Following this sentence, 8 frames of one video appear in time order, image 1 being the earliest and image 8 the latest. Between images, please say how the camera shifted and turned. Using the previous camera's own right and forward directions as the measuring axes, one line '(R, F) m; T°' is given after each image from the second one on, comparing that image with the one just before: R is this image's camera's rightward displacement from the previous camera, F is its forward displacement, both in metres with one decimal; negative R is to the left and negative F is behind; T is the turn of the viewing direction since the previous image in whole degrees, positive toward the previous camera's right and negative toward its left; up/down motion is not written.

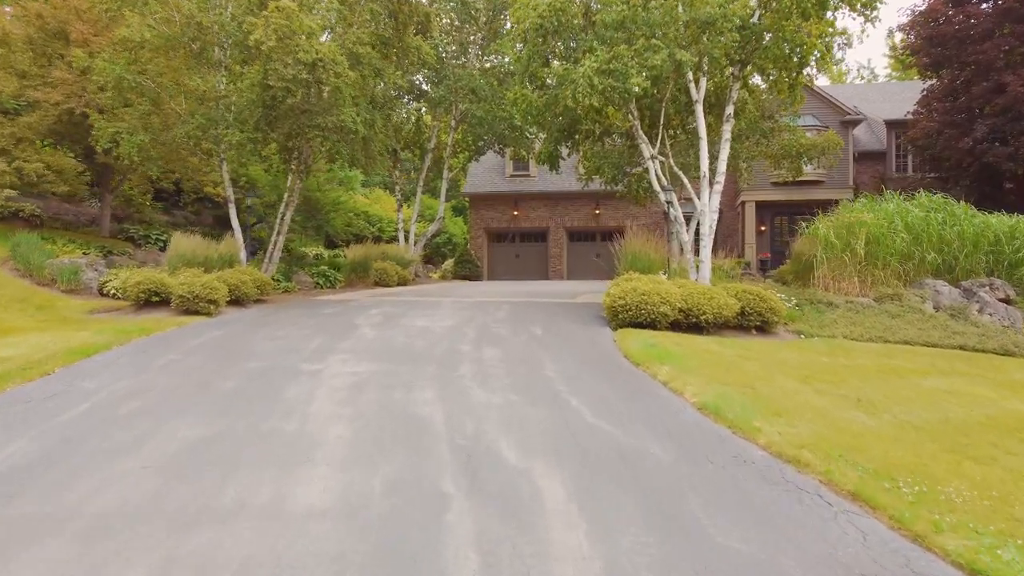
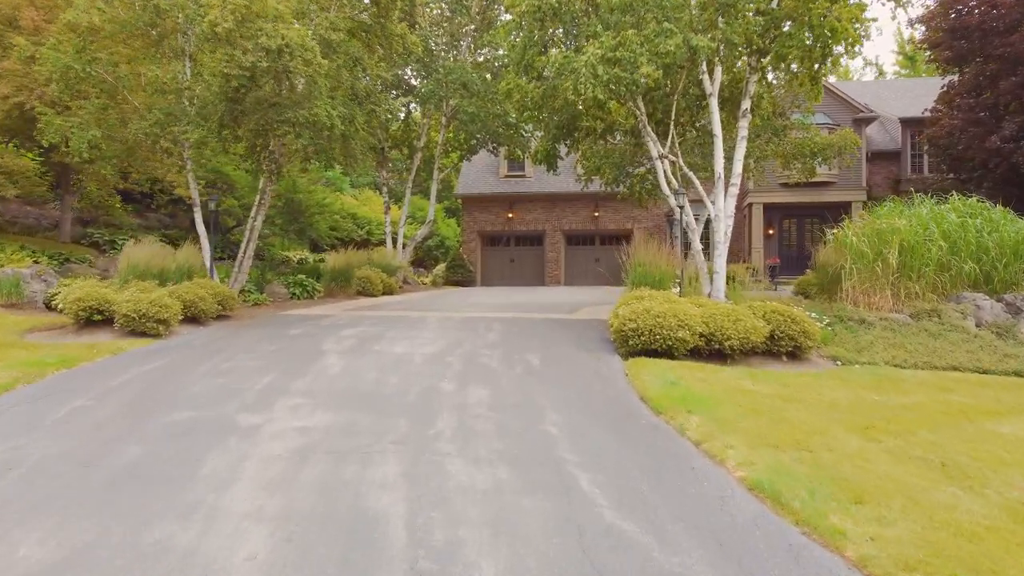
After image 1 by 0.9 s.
(0.0, +1.2) m; 0°
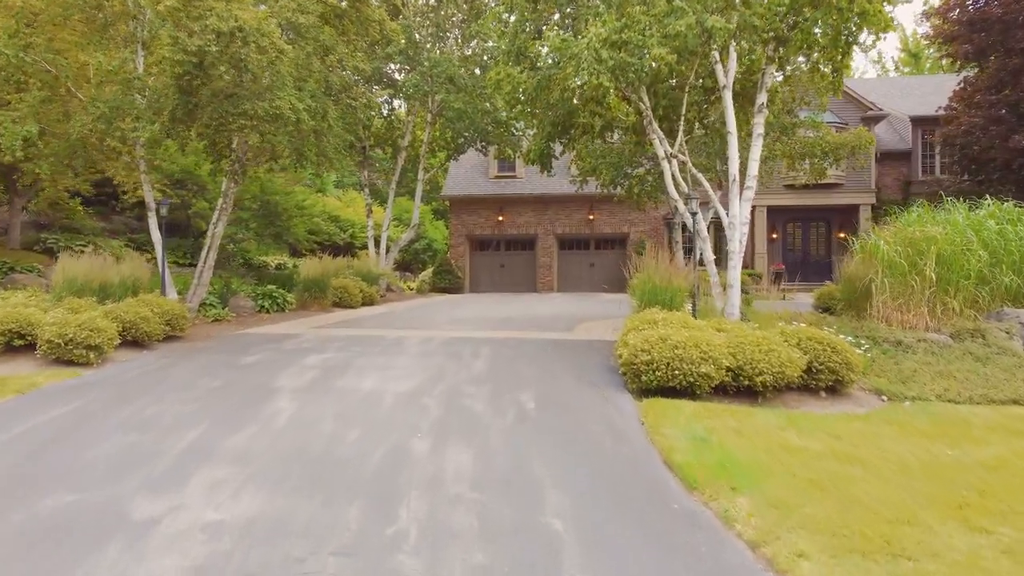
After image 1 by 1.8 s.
(0.0, +1.2) m; +1°
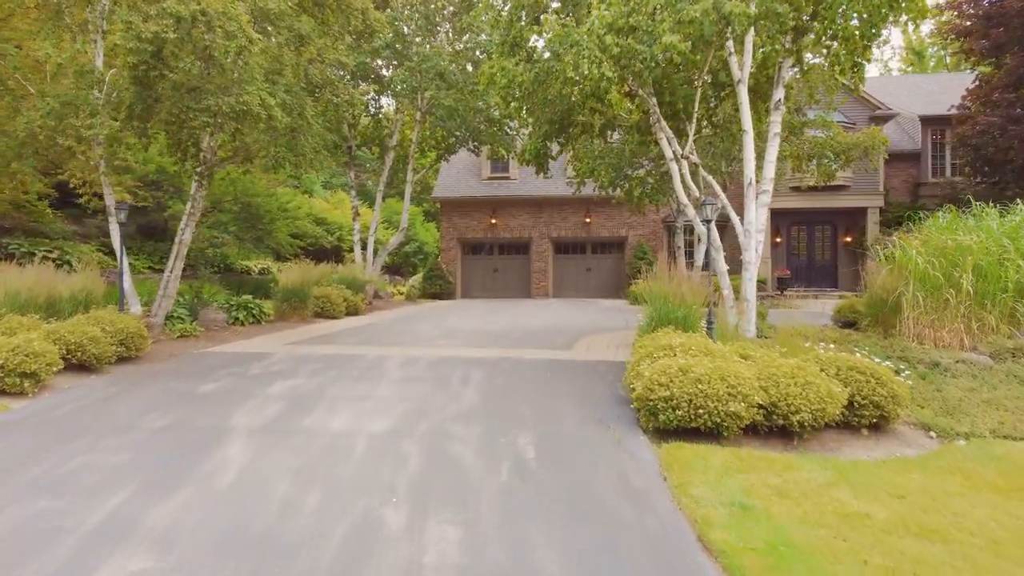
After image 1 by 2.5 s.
(0.0, +0.9) m; +1°
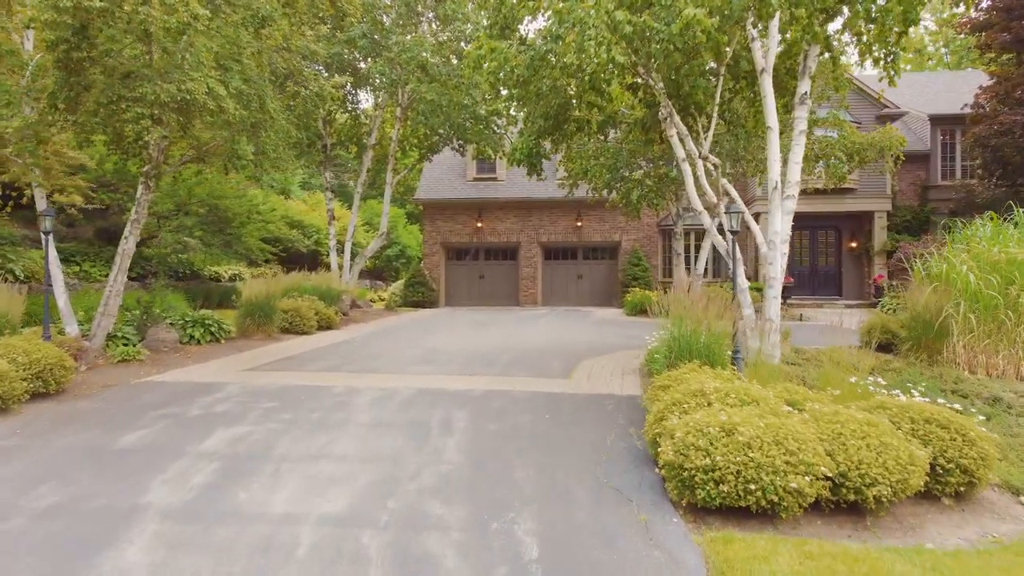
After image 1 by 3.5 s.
(-0.1, +1.2) m; +1°
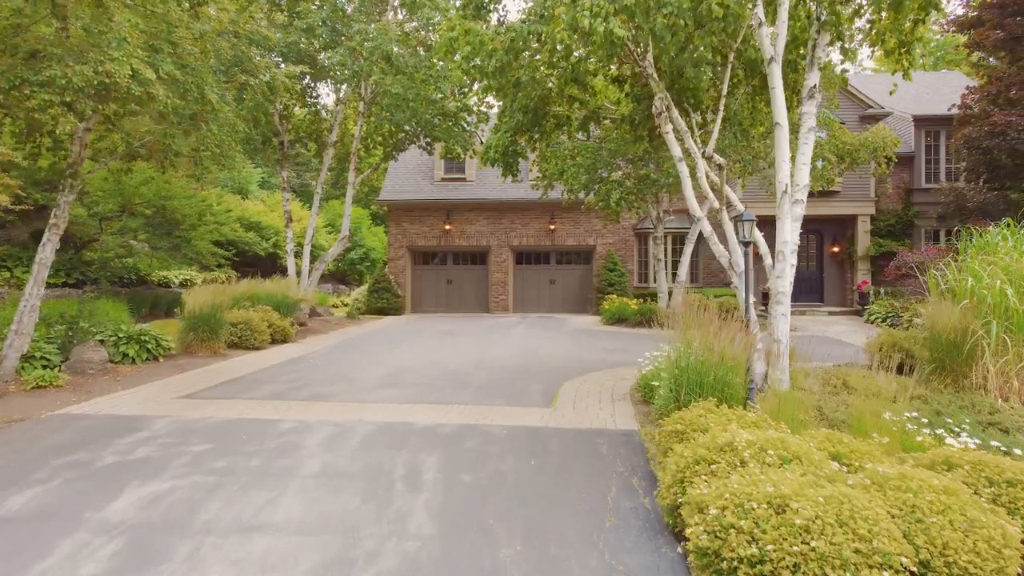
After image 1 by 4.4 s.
(-0.1, +1.0) m; +2°
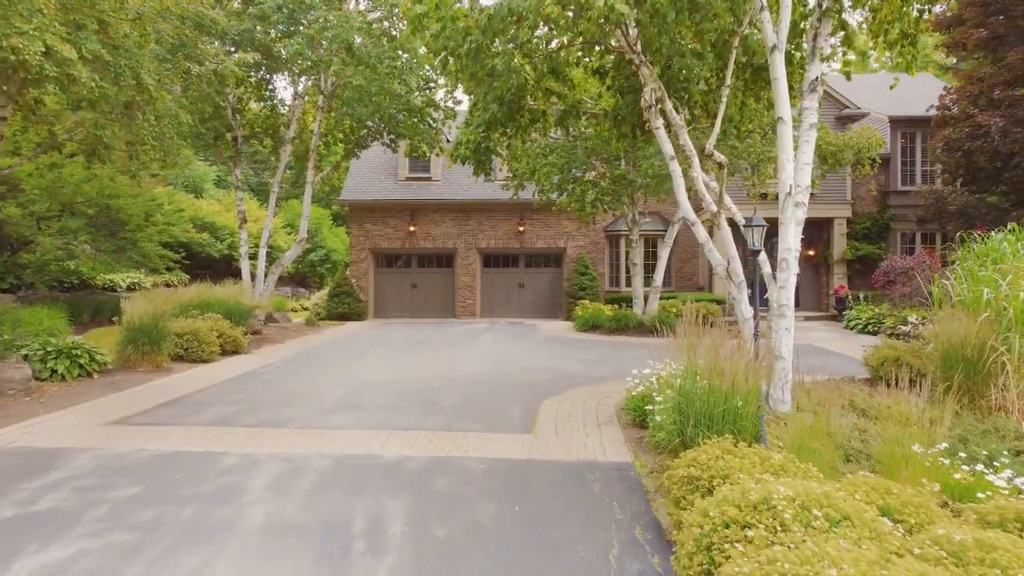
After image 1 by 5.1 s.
(-0.1, +0.8) m; +3°
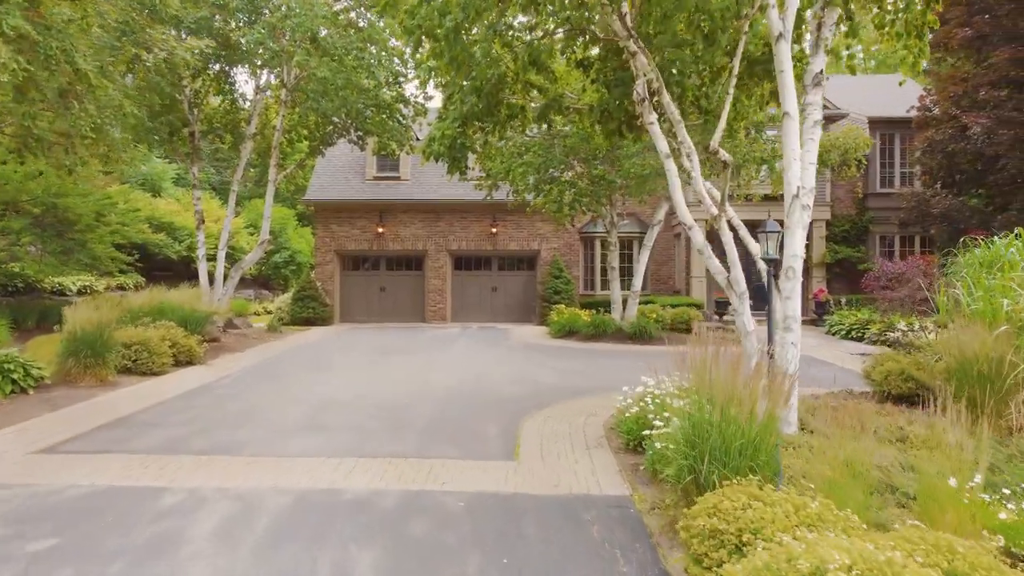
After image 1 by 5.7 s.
(-0.1, +0.6) m; +2°
